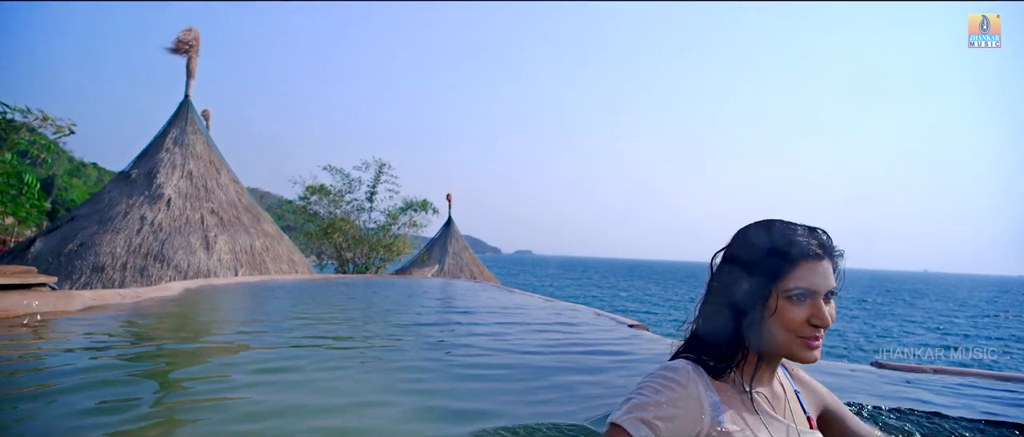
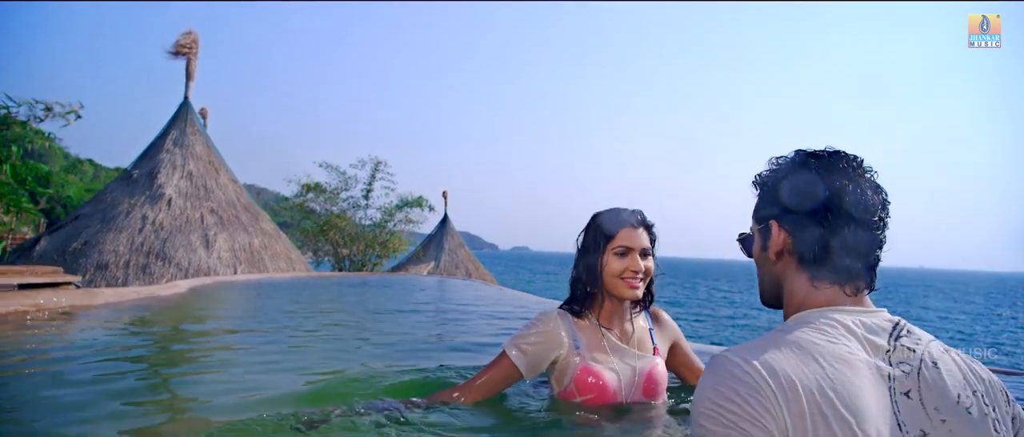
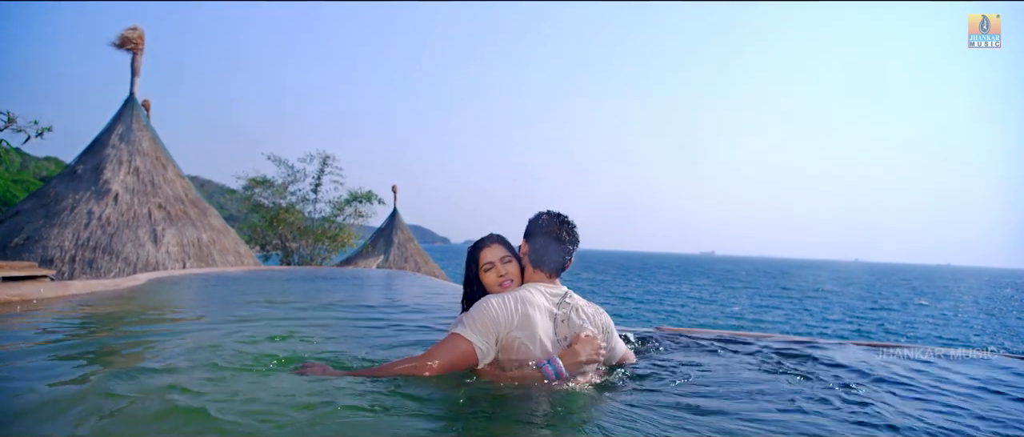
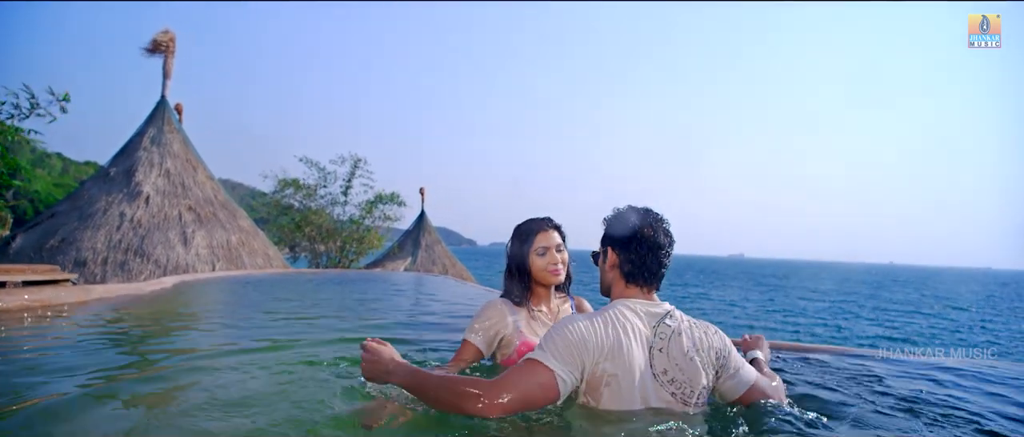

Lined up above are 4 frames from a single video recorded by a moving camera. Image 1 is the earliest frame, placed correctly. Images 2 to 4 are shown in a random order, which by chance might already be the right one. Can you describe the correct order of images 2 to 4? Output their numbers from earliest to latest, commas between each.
2, 4, 3
